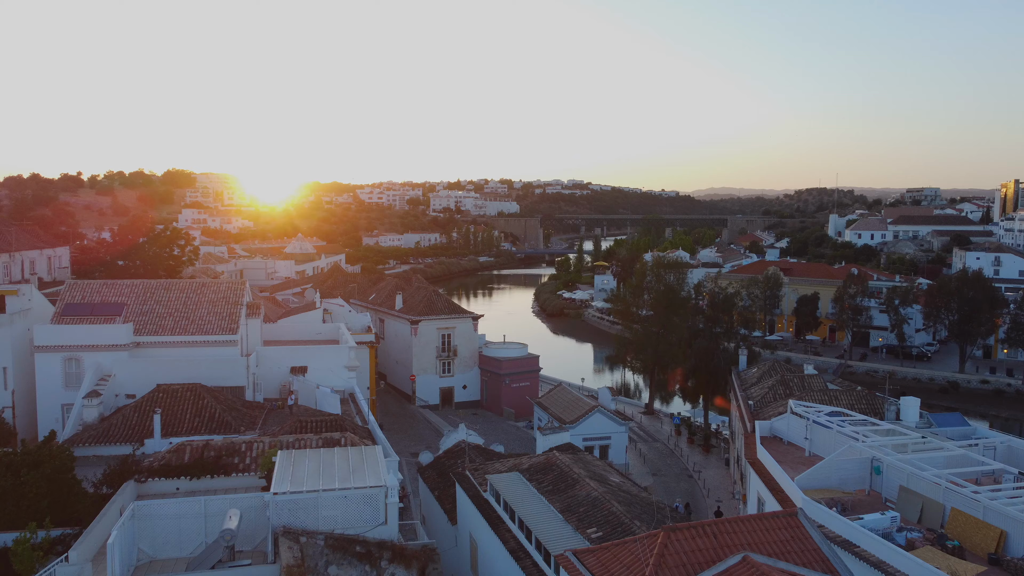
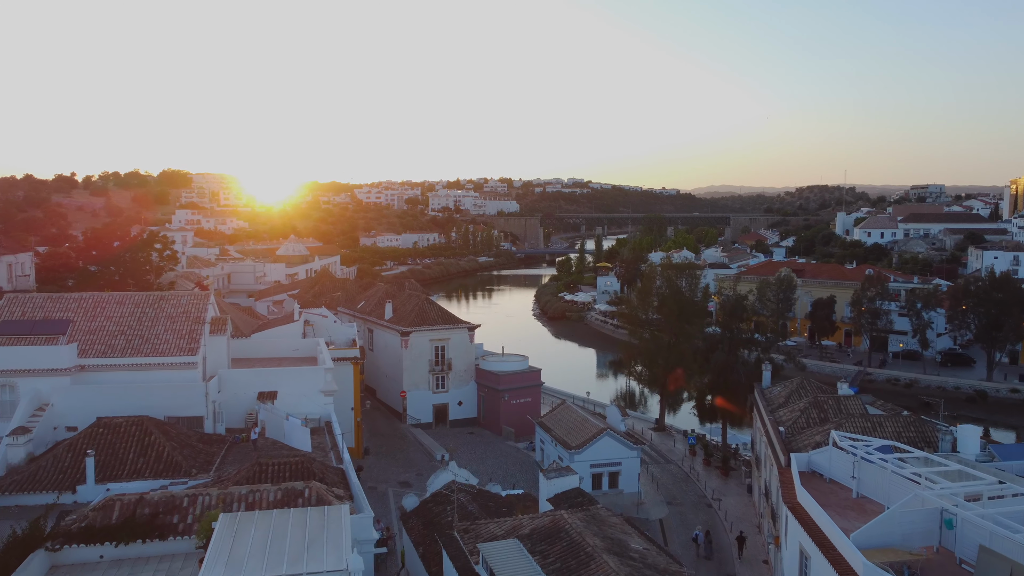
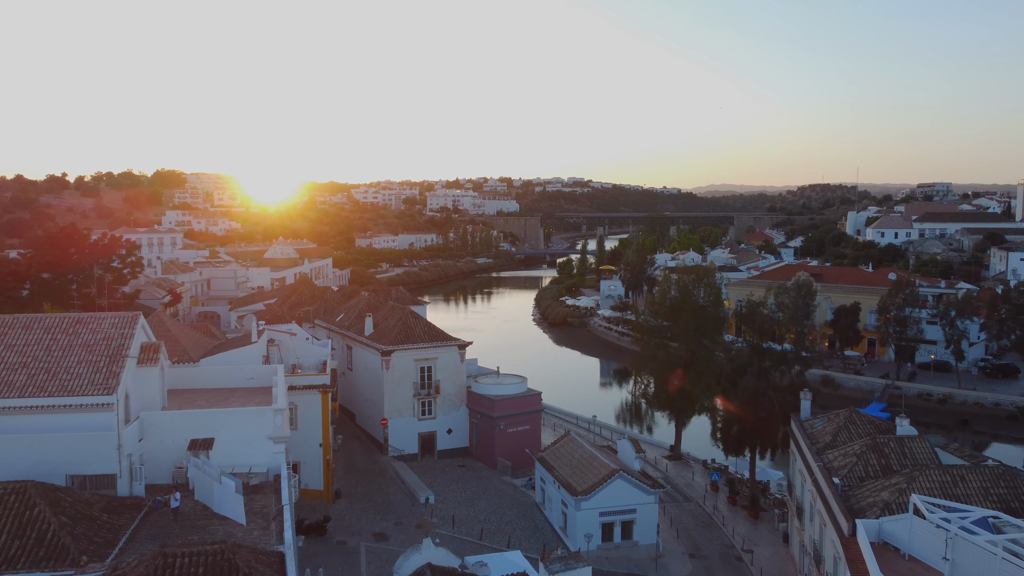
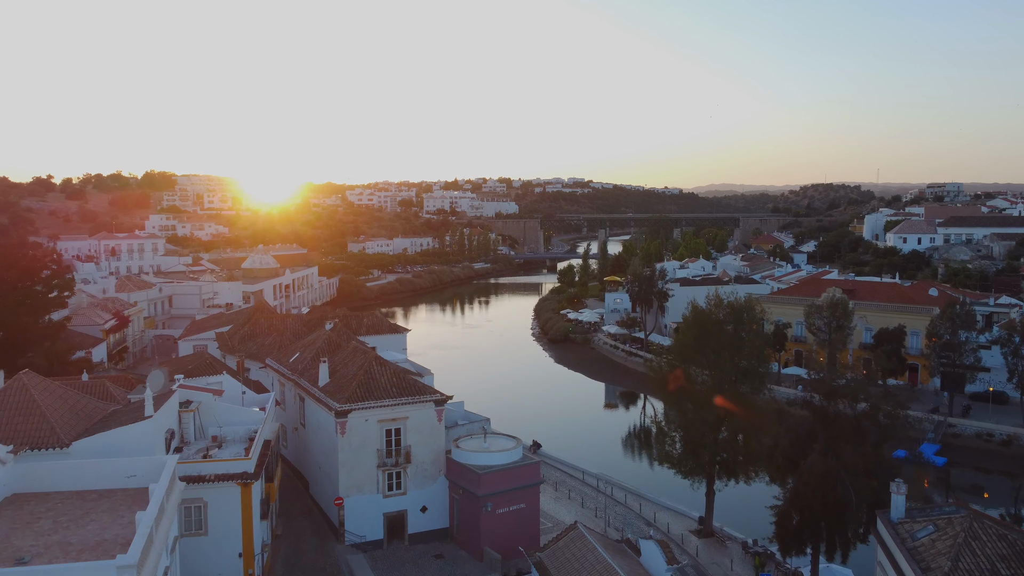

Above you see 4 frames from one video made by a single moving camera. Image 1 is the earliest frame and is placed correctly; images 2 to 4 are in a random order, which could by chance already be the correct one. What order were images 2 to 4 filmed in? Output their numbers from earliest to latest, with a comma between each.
2, 3, 4
